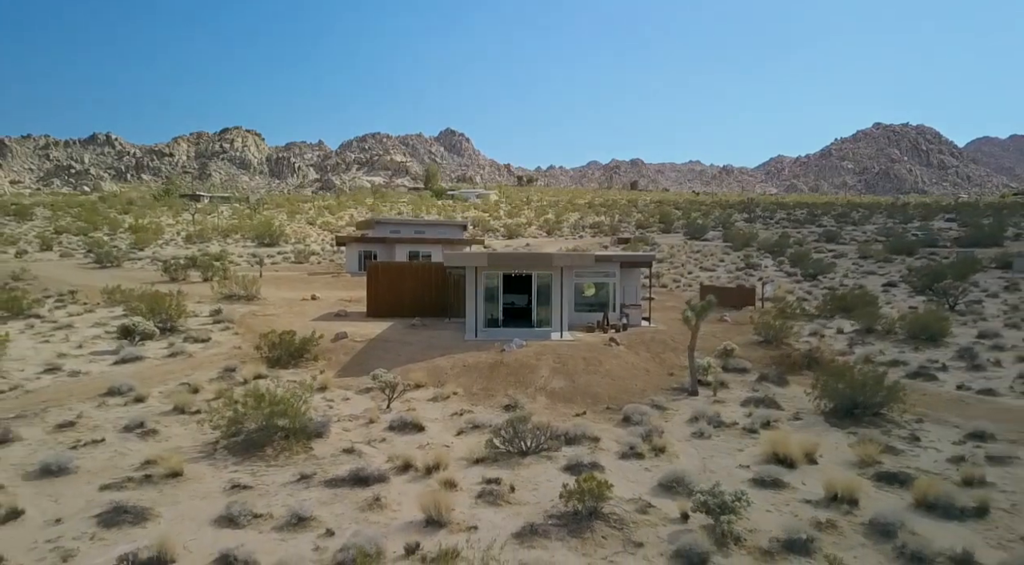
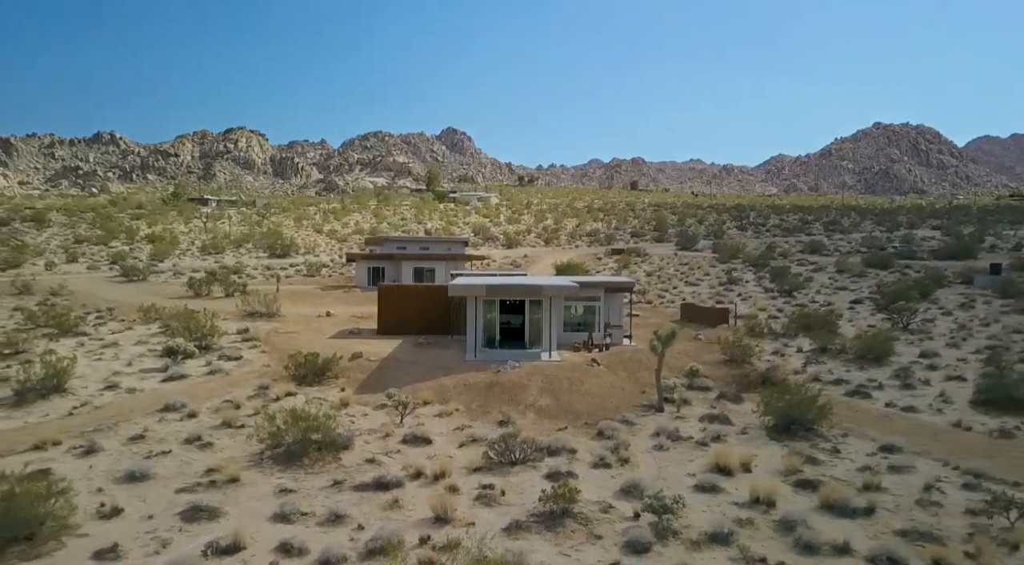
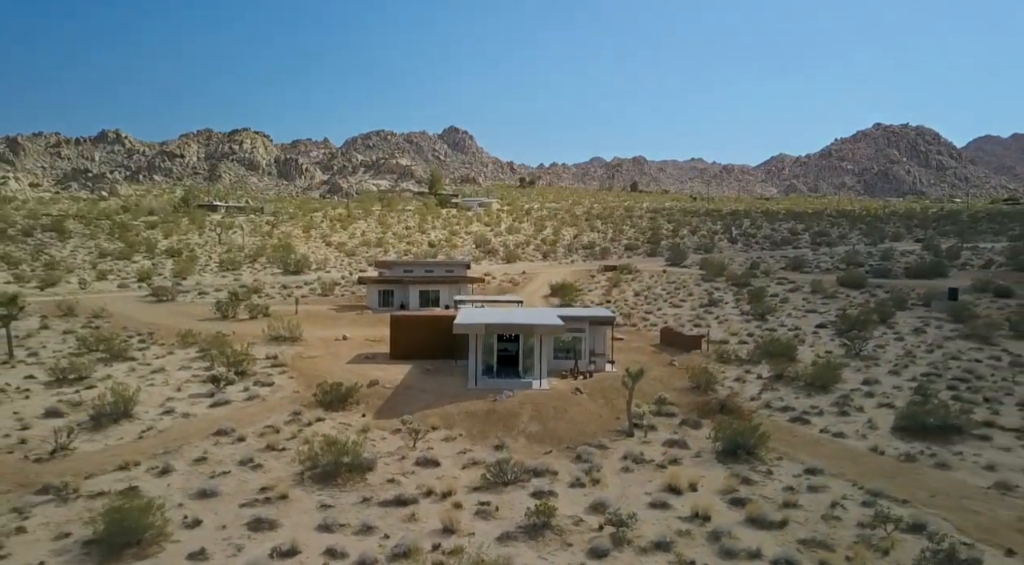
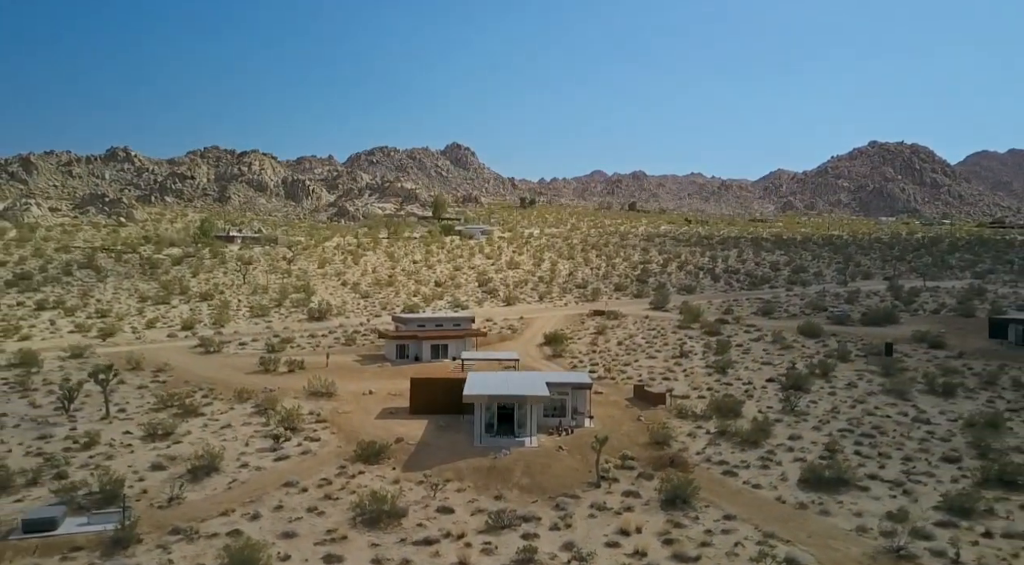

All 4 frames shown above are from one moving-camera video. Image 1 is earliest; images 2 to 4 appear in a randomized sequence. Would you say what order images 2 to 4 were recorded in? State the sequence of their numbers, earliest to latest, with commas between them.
2, 3, 4
